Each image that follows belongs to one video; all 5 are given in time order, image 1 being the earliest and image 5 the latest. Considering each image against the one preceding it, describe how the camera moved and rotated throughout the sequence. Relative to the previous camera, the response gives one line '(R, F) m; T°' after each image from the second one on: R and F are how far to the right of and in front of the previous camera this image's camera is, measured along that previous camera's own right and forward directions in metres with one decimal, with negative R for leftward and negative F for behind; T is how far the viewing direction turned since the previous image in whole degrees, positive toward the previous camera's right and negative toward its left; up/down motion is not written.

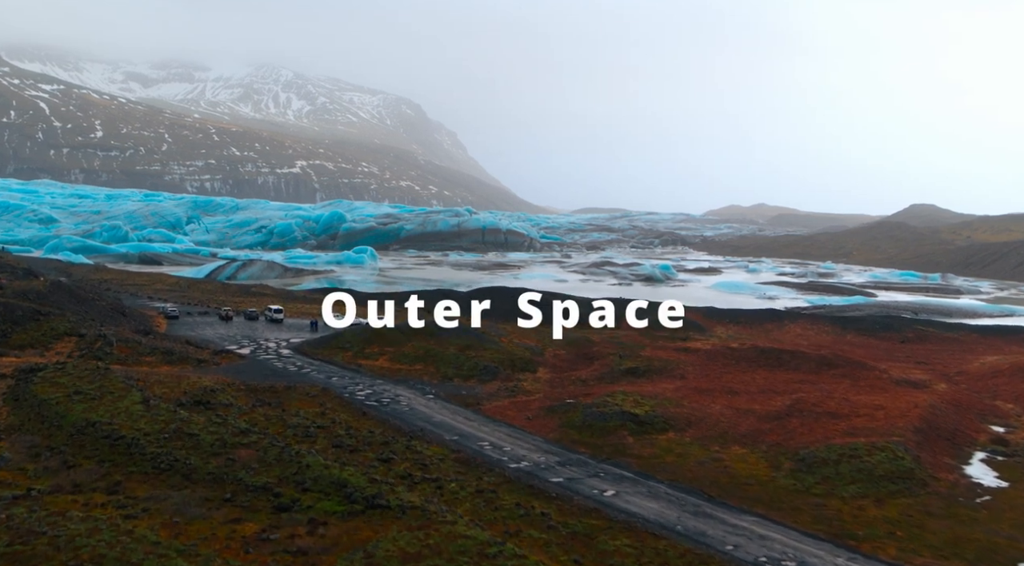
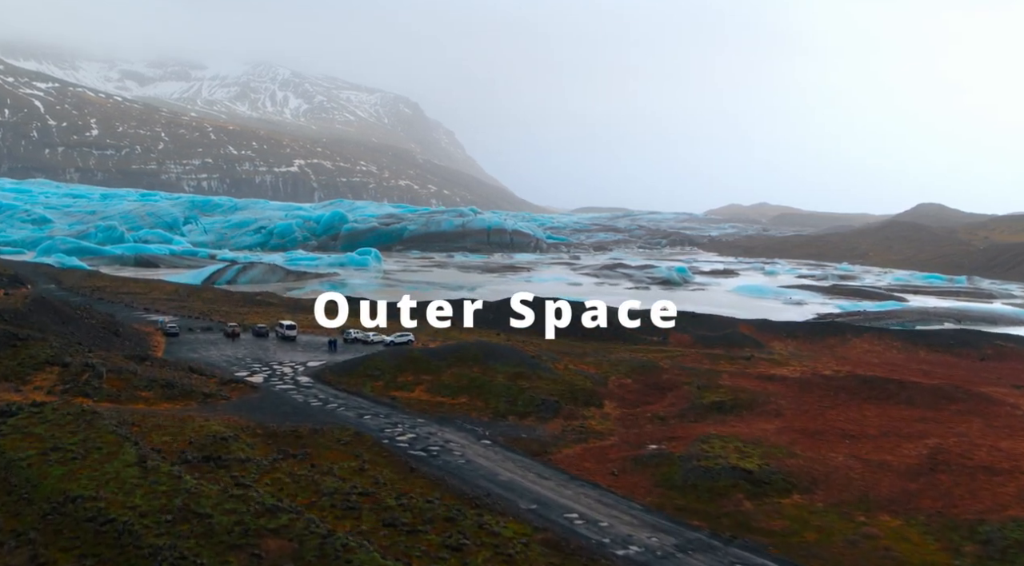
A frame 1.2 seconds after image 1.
(-2.1, +4.7) m; 0°
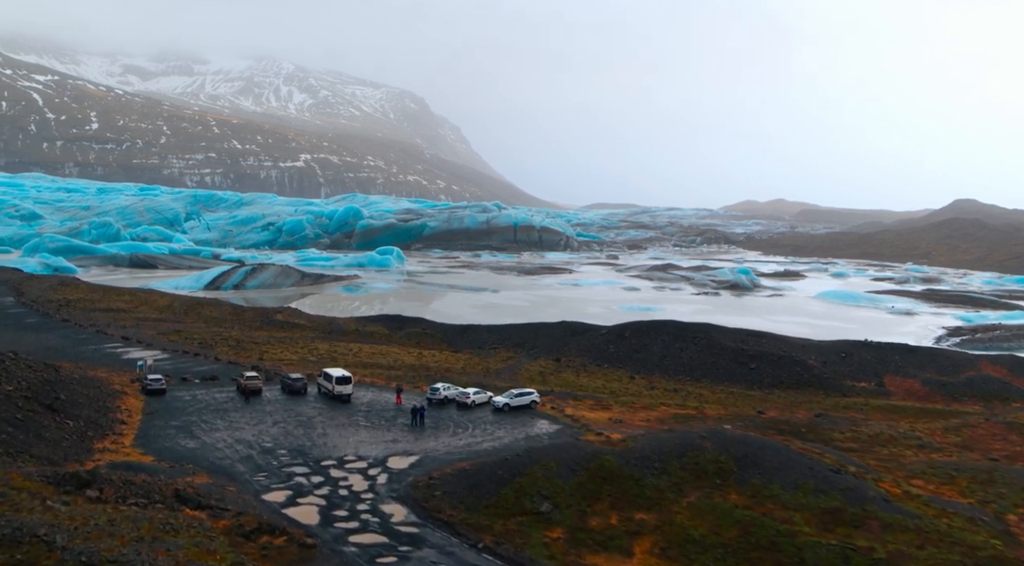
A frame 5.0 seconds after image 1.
(-5.4, +14.3) m; 0°
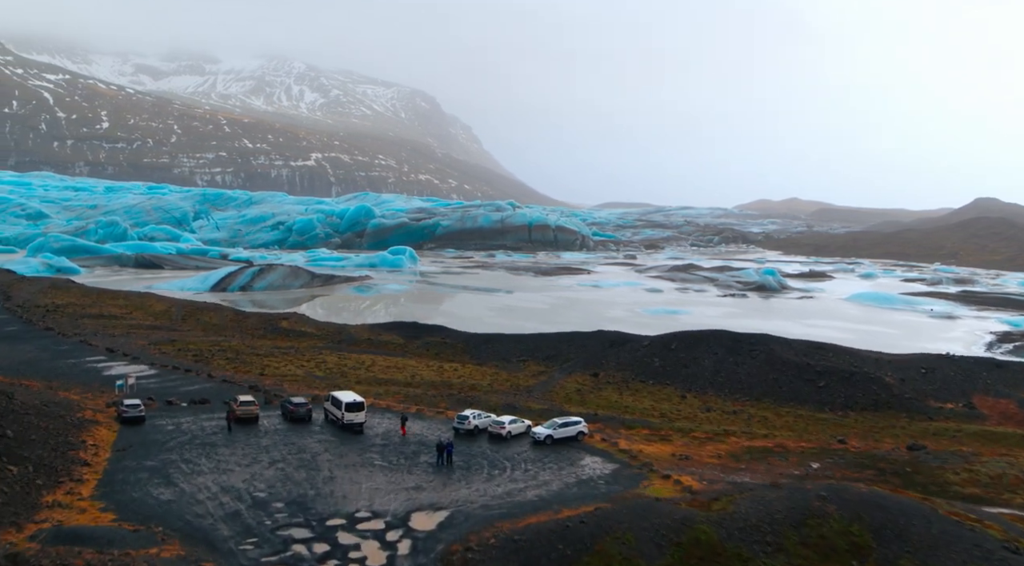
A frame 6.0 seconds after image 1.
(-0.8, +3.8) m; -1°
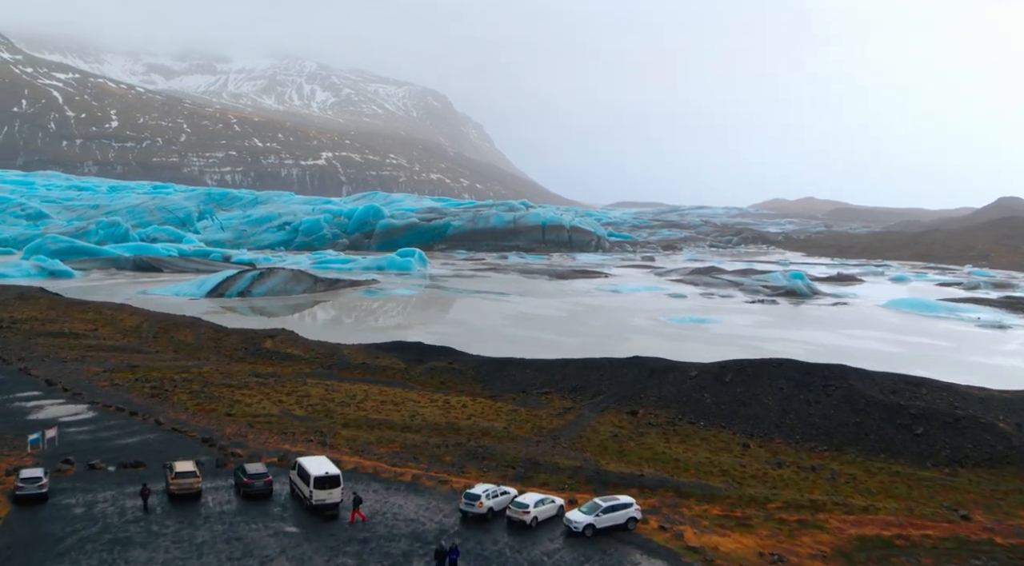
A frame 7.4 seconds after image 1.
(-0.3, +5.2) m; -1°
